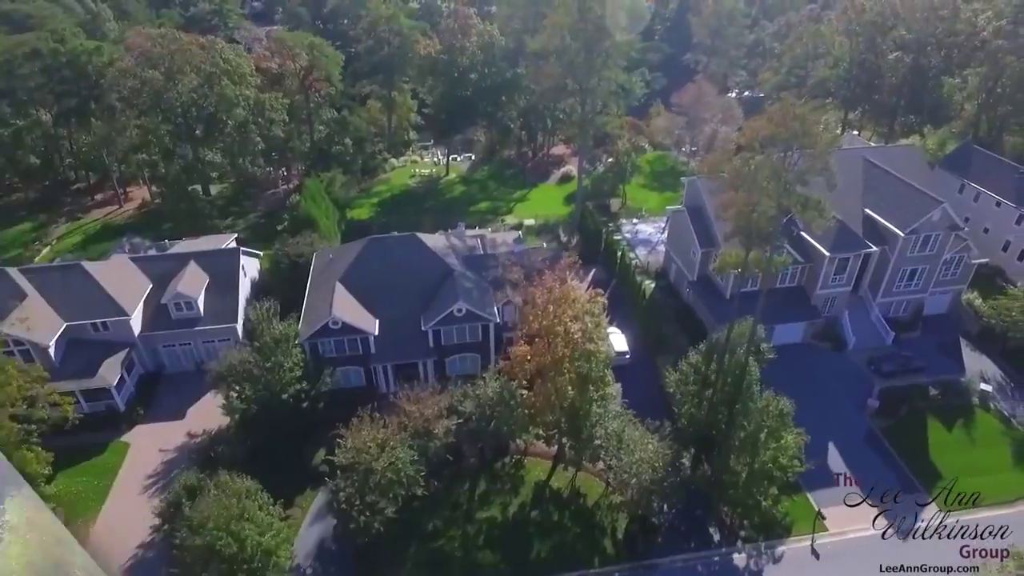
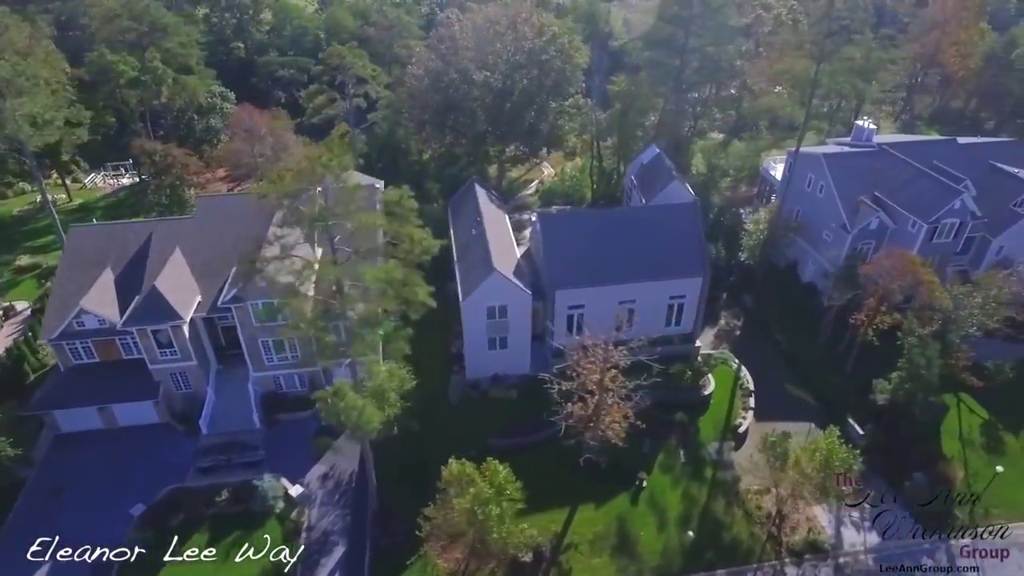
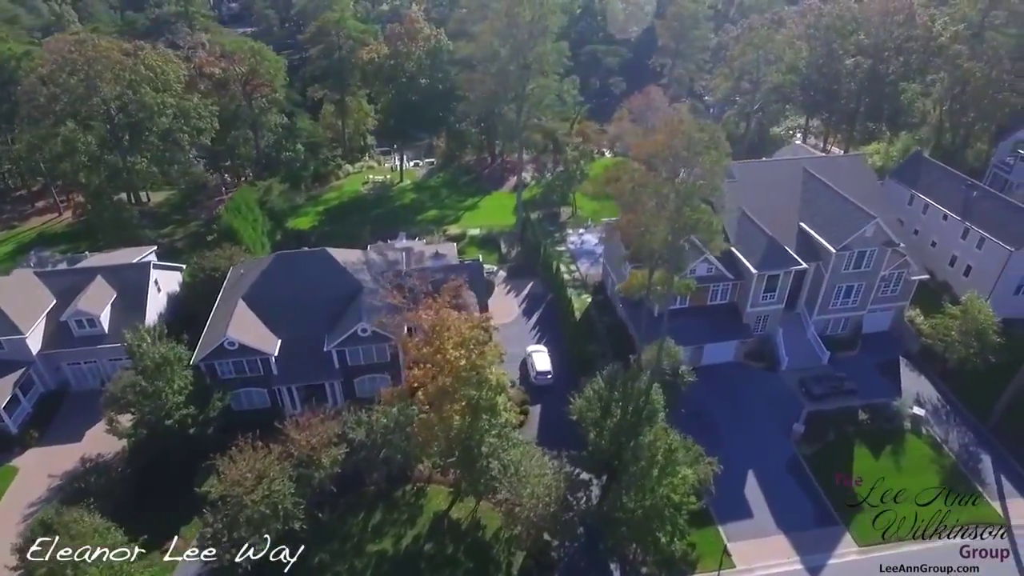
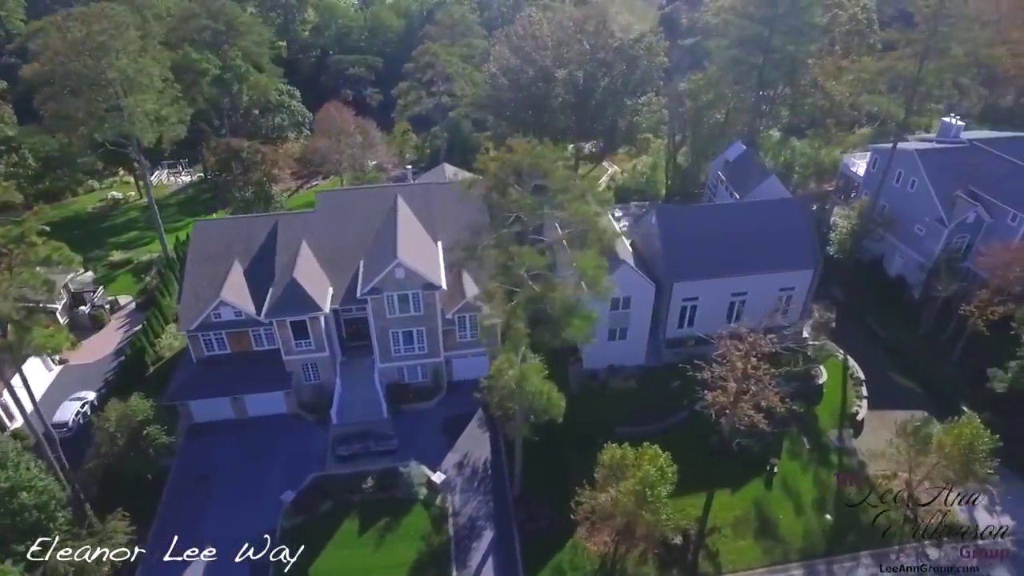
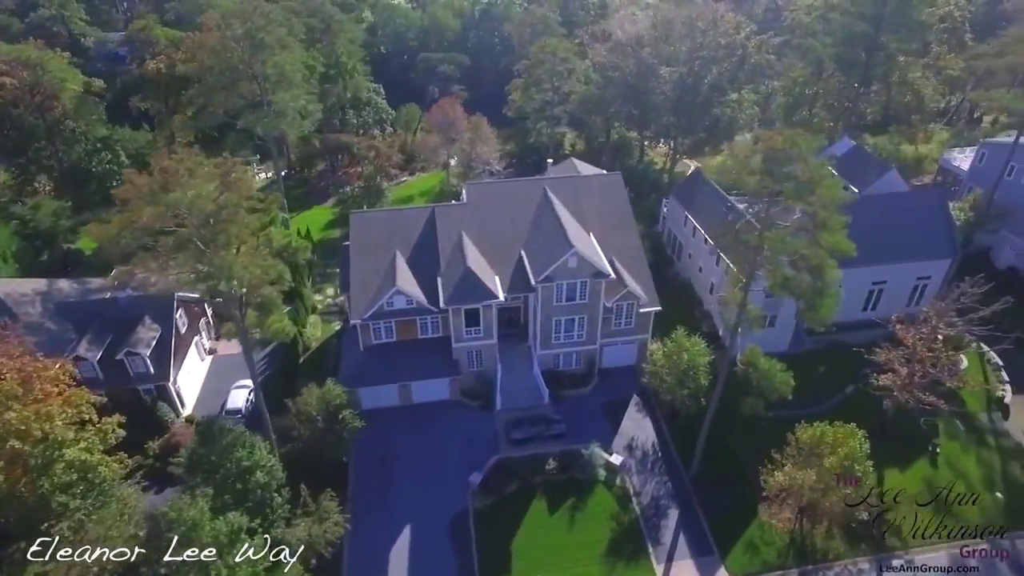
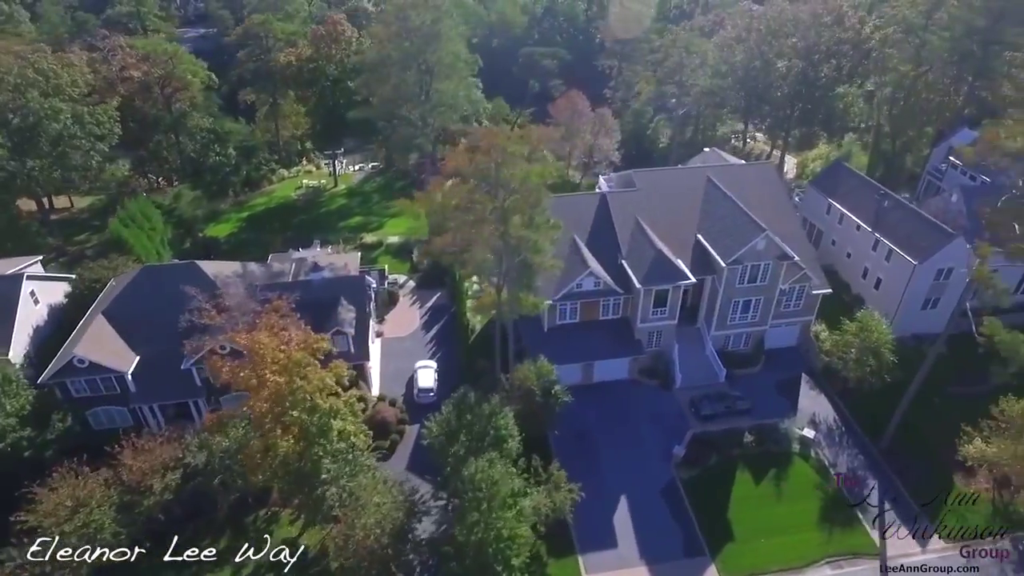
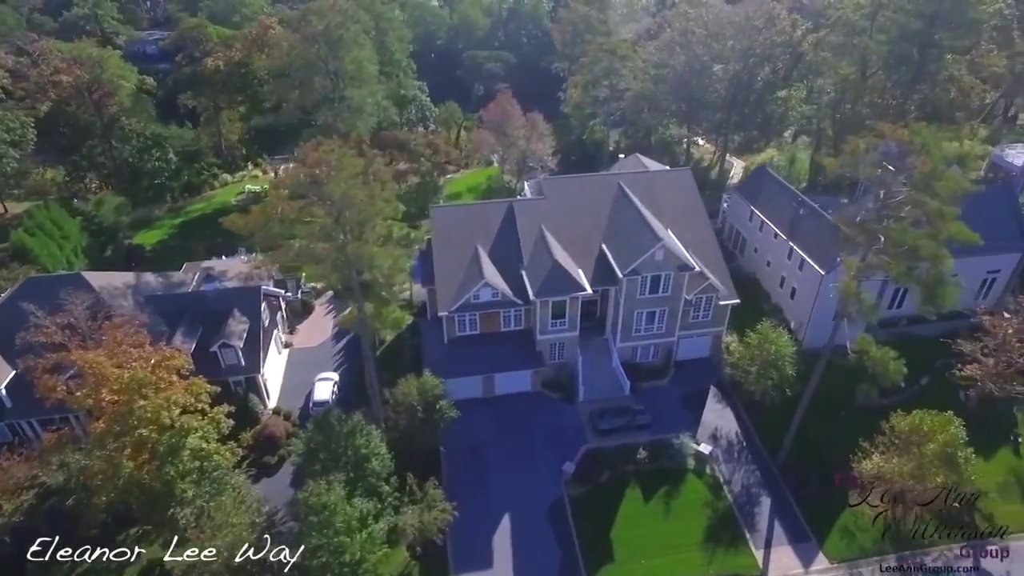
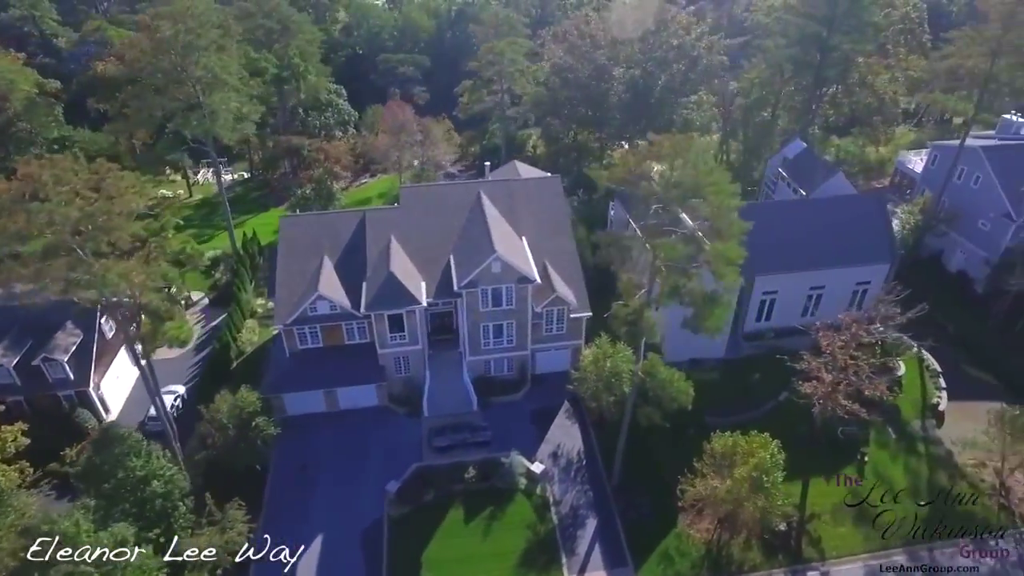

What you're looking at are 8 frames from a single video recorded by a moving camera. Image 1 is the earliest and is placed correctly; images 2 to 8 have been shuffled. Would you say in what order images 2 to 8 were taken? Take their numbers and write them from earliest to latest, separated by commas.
3, 6, 7, 5, 8, 4, 2
